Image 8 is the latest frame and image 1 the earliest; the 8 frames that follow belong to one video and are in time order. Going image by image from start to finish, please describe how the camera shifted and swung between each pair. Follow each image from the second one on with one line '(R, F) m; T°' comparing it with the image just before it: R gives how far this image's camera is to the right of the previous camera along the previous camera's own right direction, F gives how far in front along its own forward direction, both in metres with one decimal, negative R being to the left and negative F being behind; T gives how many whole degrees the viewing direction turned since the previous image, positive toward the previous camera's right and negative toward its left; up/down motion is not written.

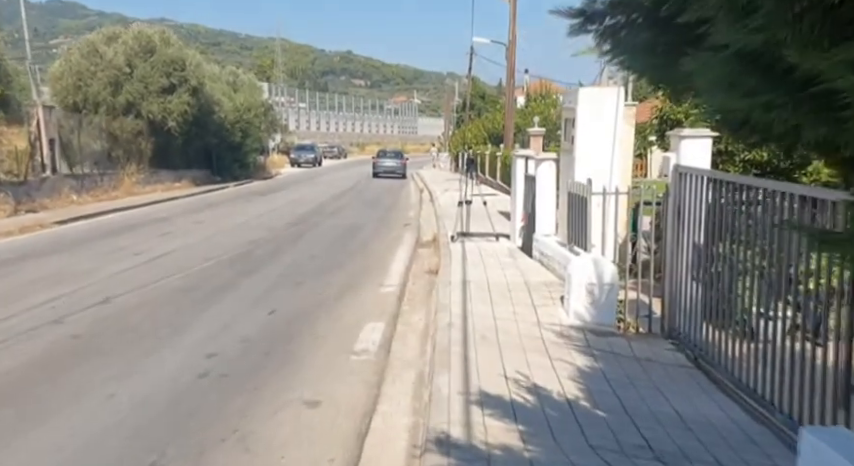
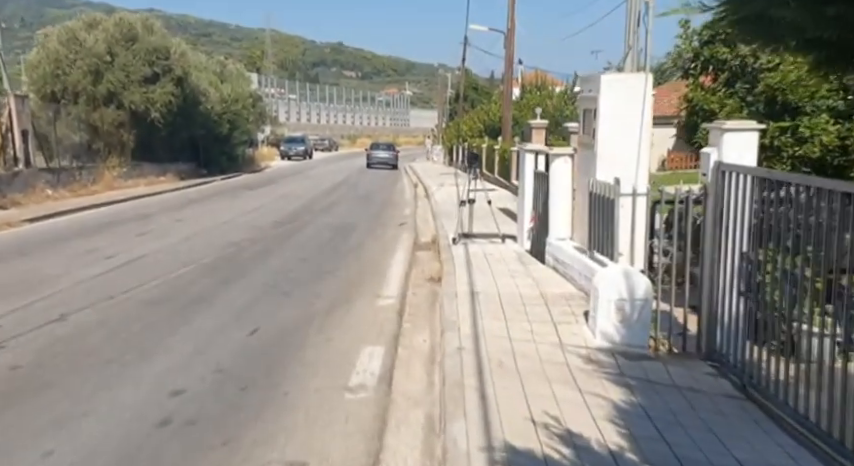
(-0.1, +1.2) m; +1°
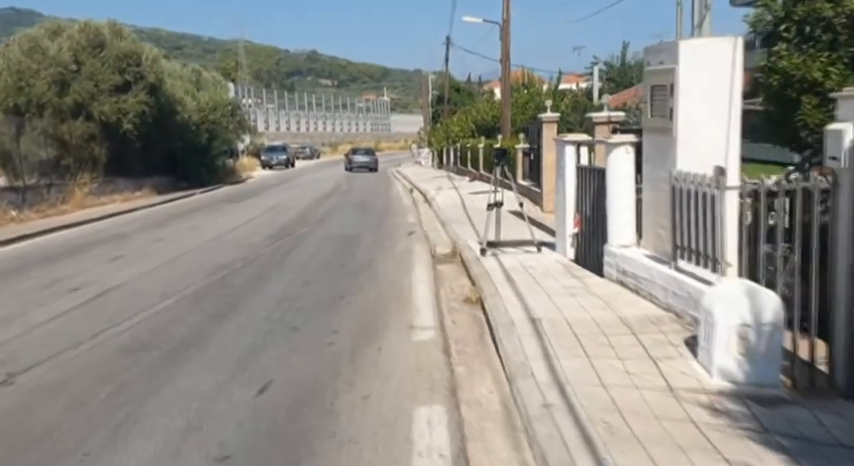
(-0.6, +2.0) m; +1°
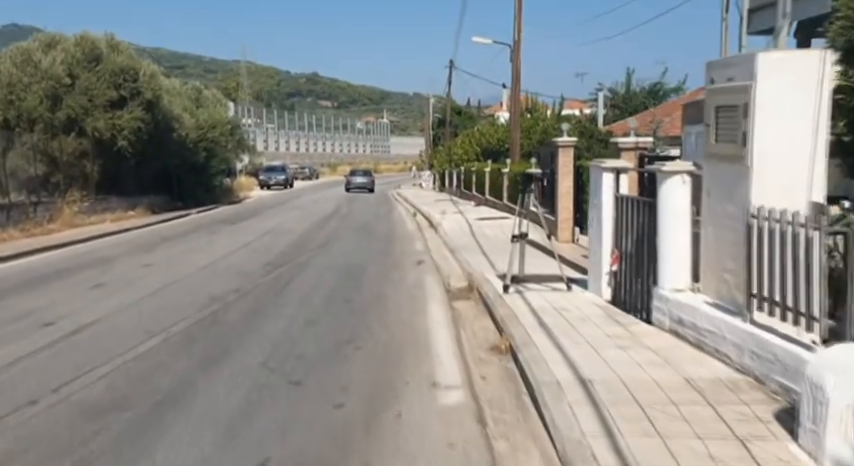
(-0.3, +1.2) m; 0°
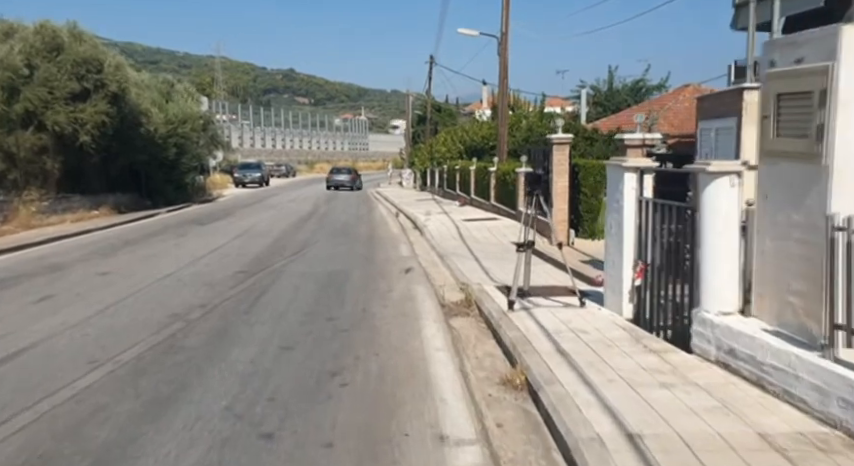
(-0.2, +1.3) m; +2°
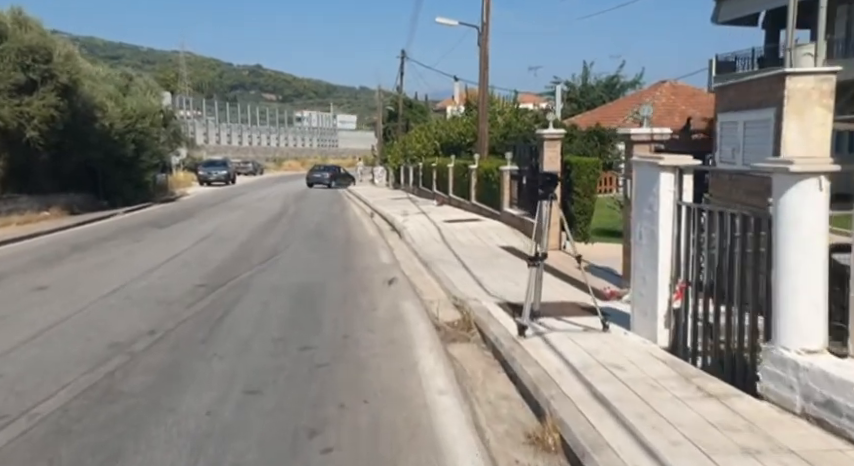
(-0.3, +1.5) m; +2°
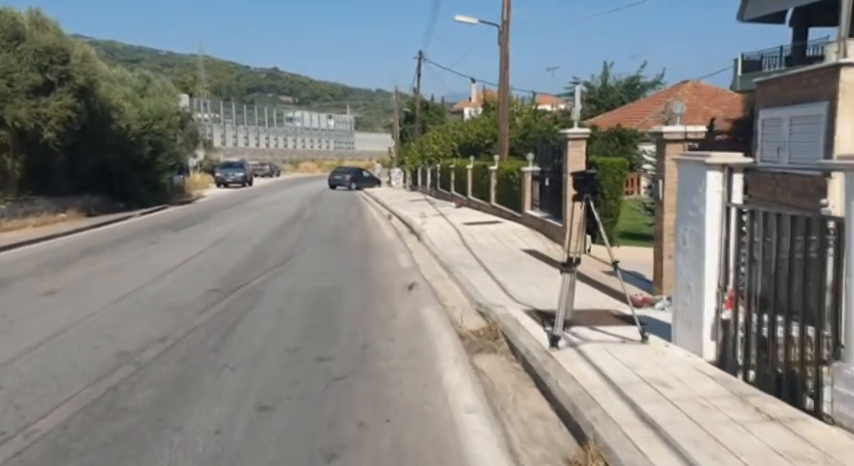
(-0.1, +0.5) m; -1°
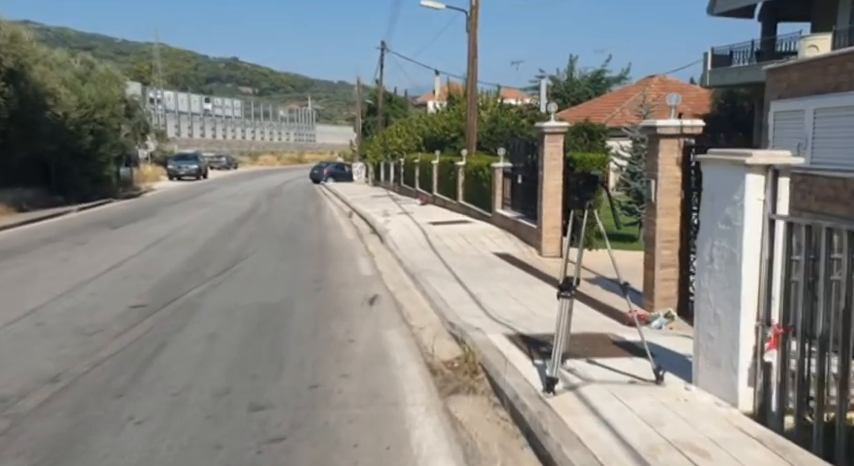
(0.0, +1.5) m; +3°
